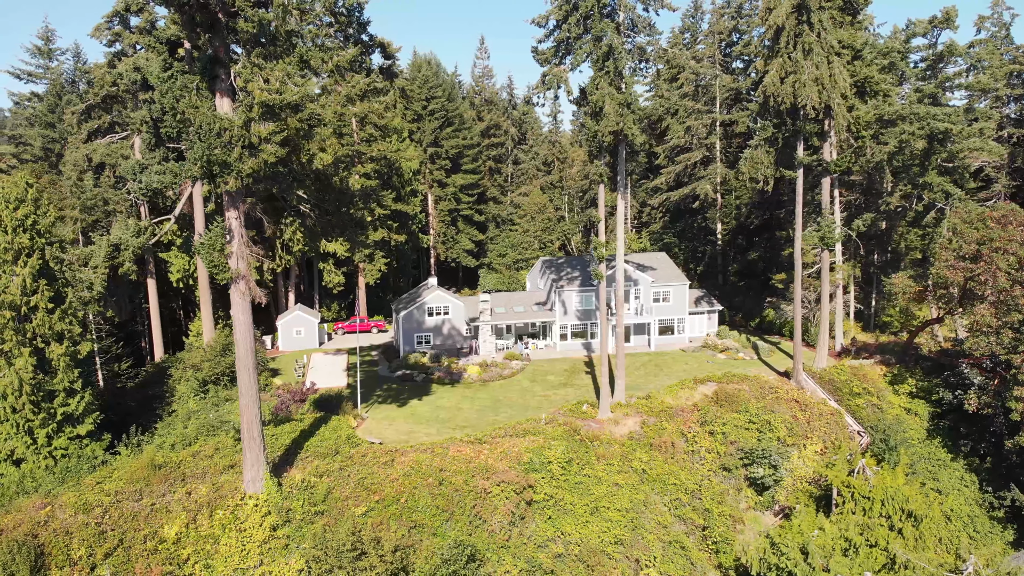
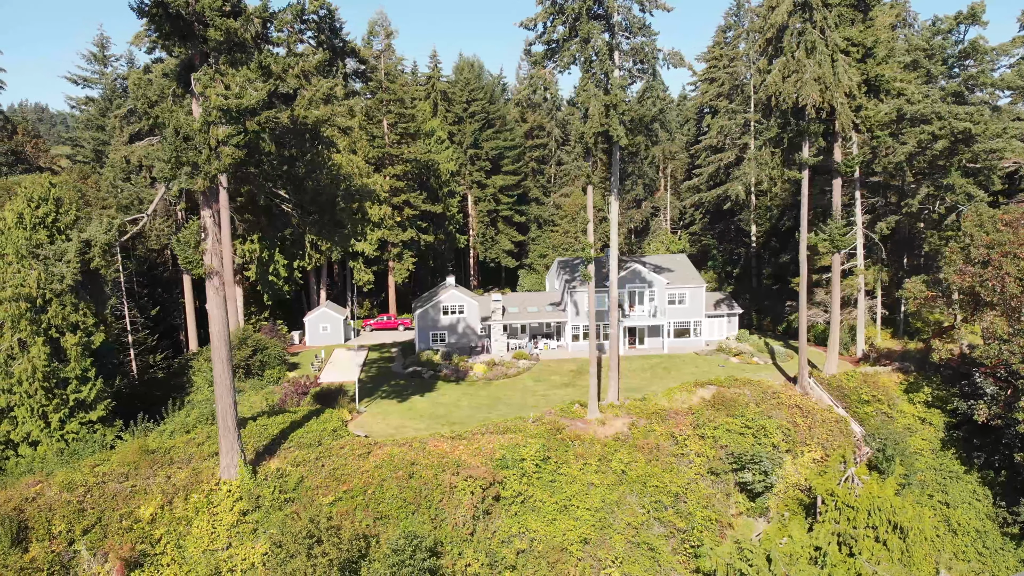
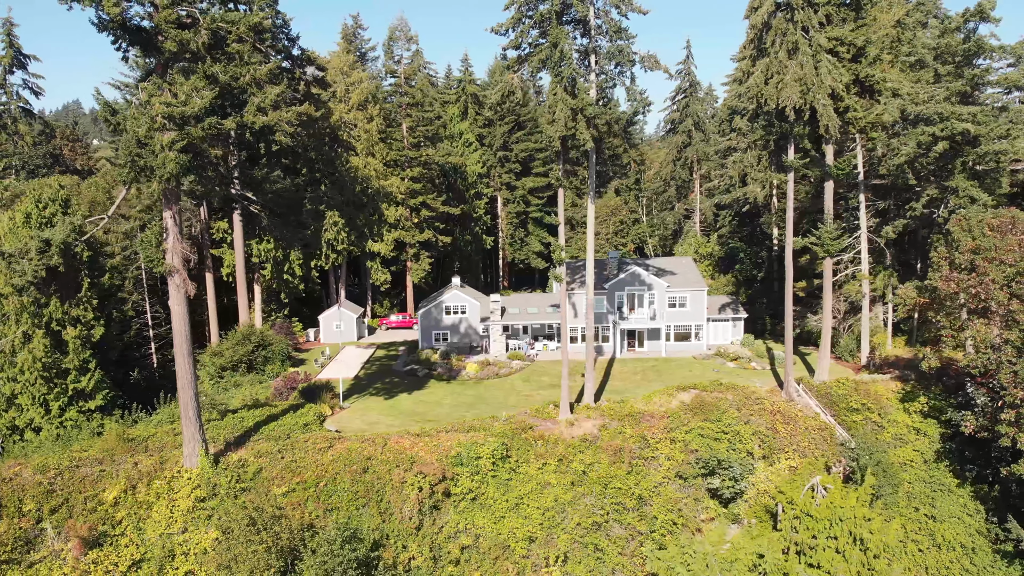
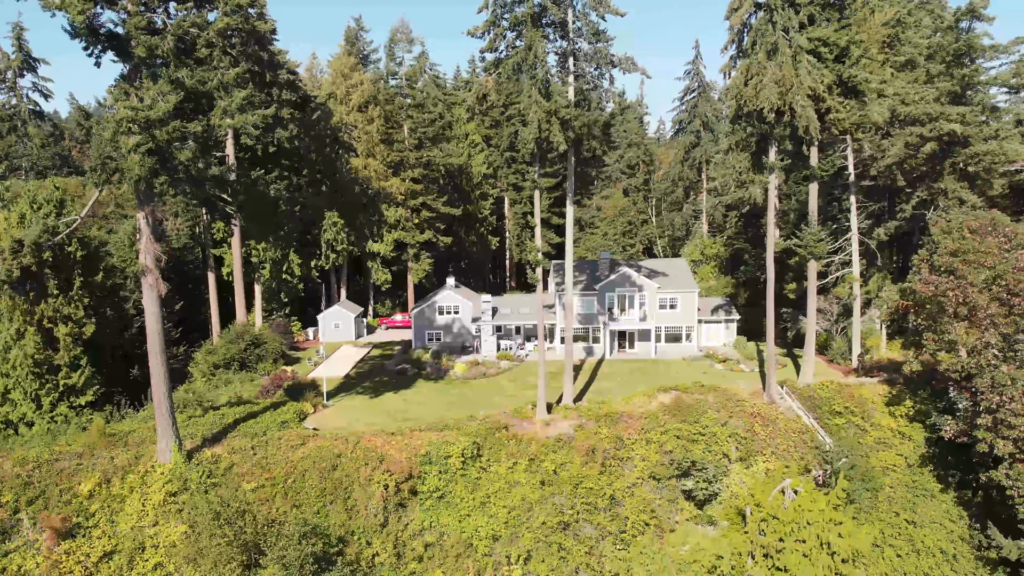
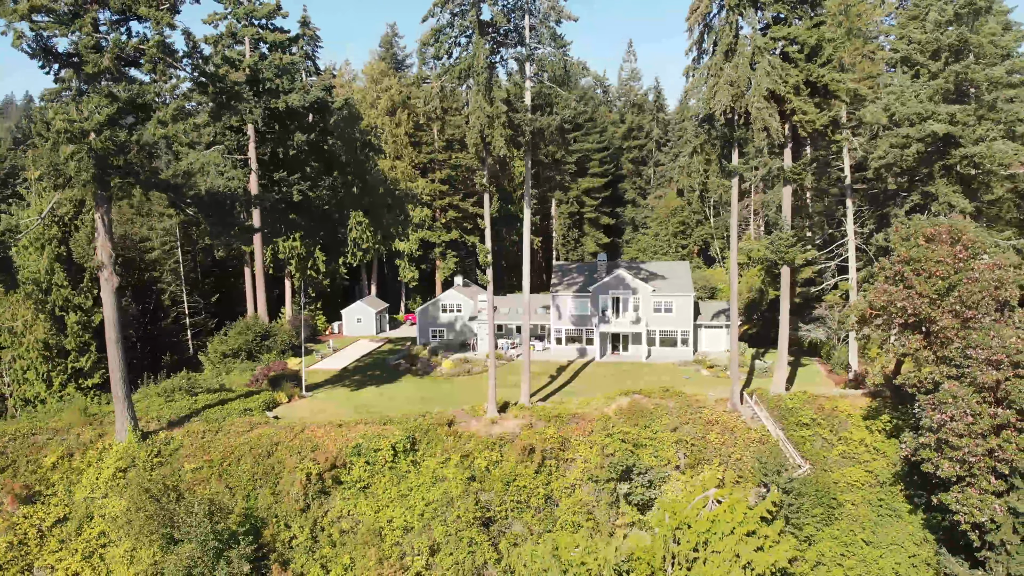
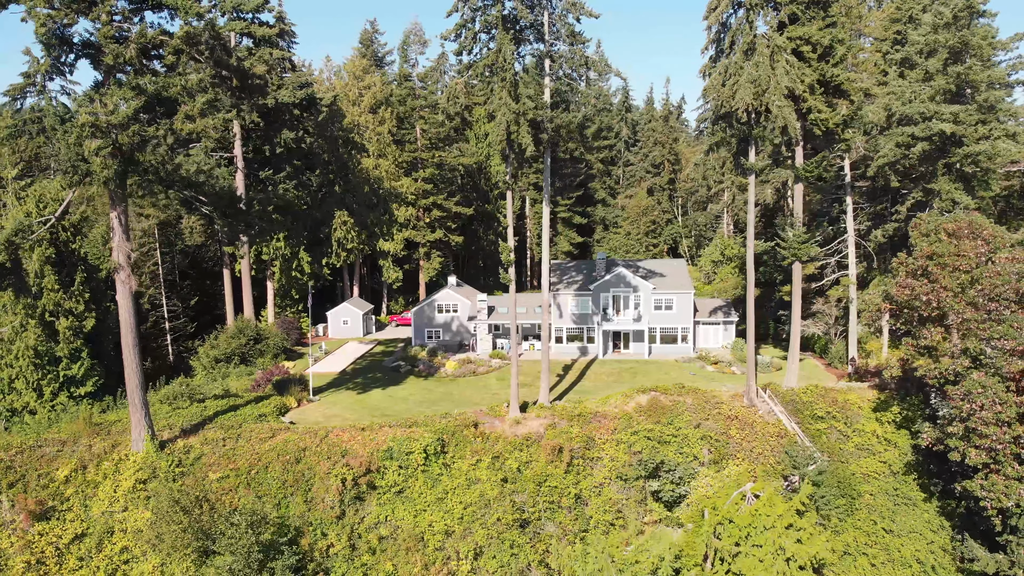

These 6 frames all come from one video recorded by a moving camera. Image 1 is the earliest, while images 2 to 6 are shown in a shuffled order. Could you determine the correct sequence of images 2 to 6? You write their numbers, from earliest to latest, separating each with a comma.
2, 3, 4, 6, 5
